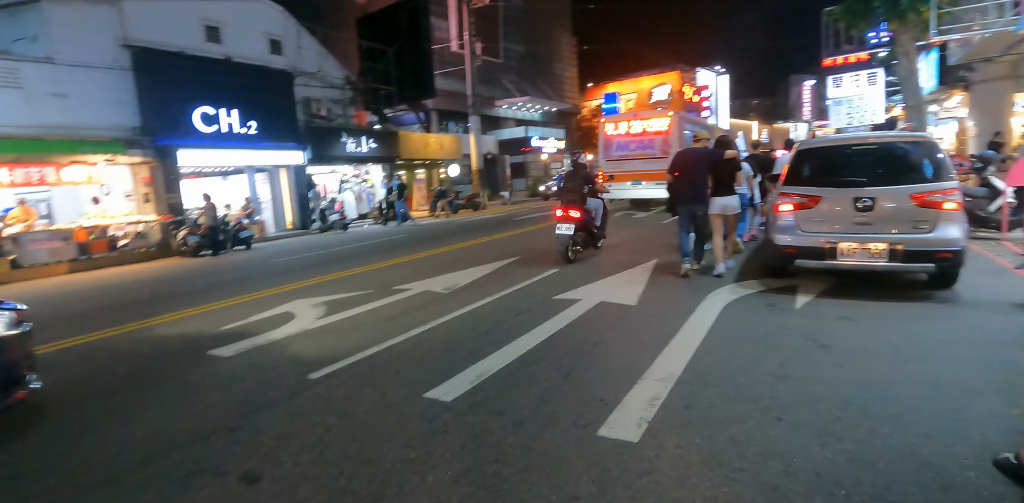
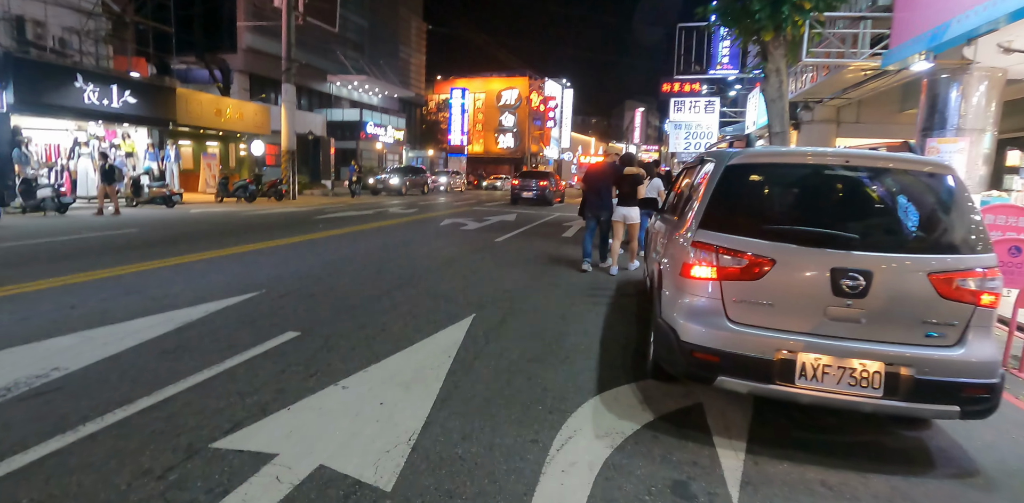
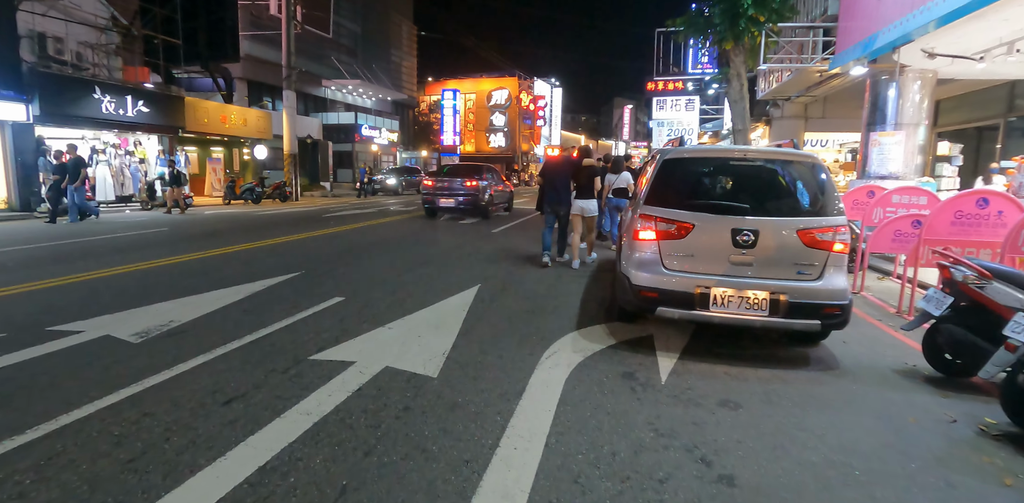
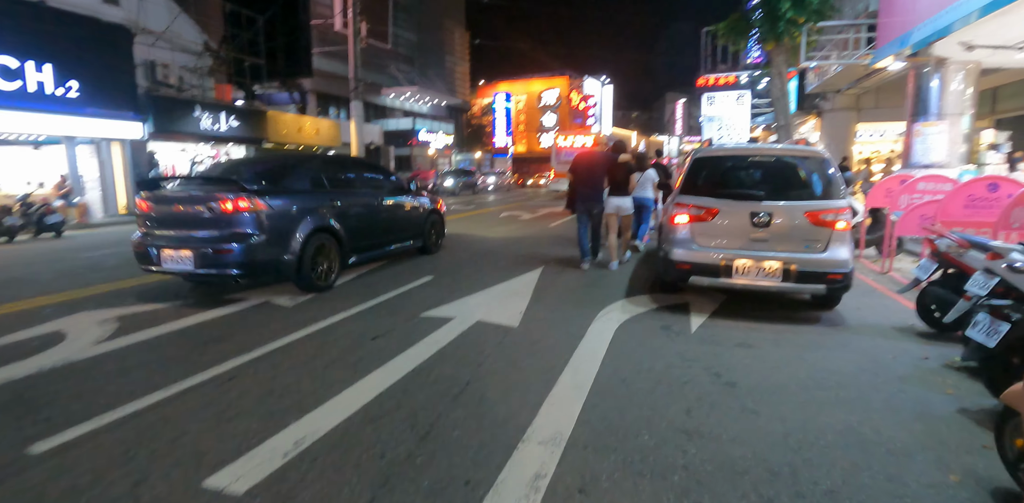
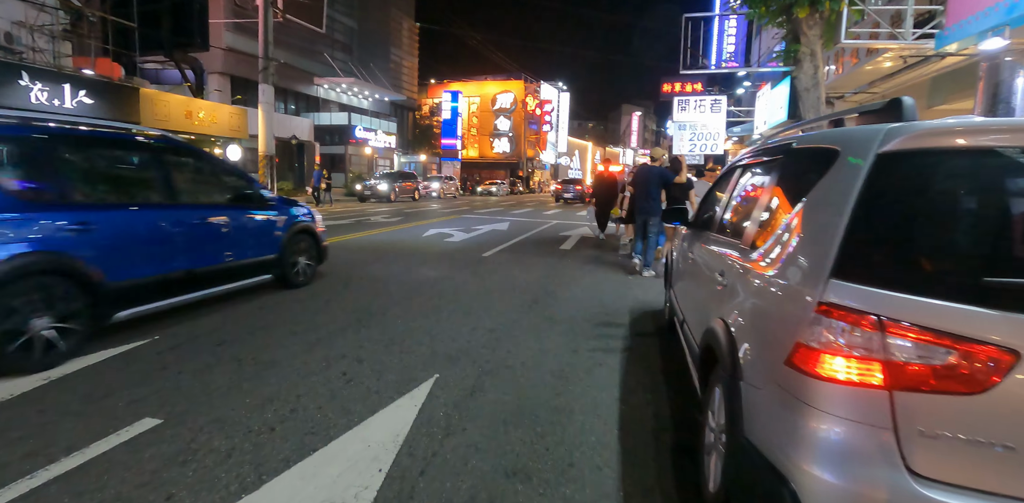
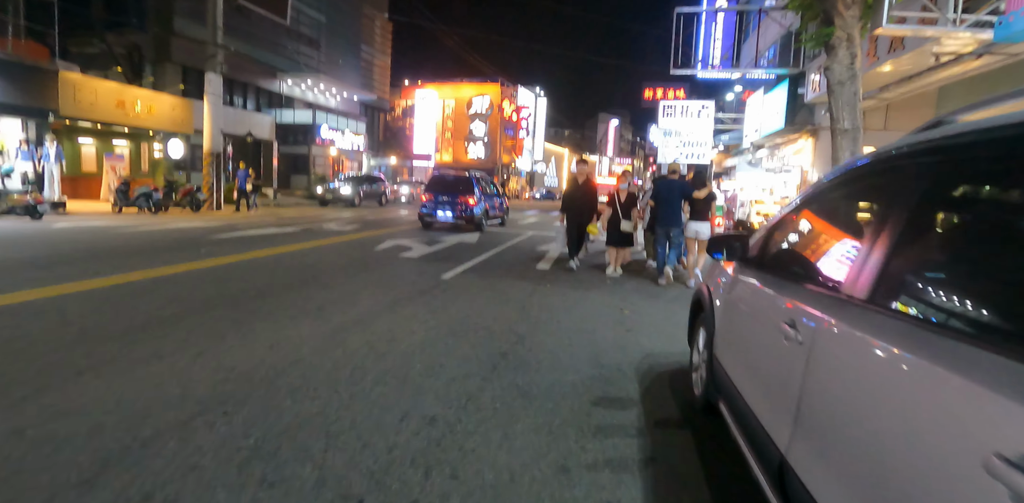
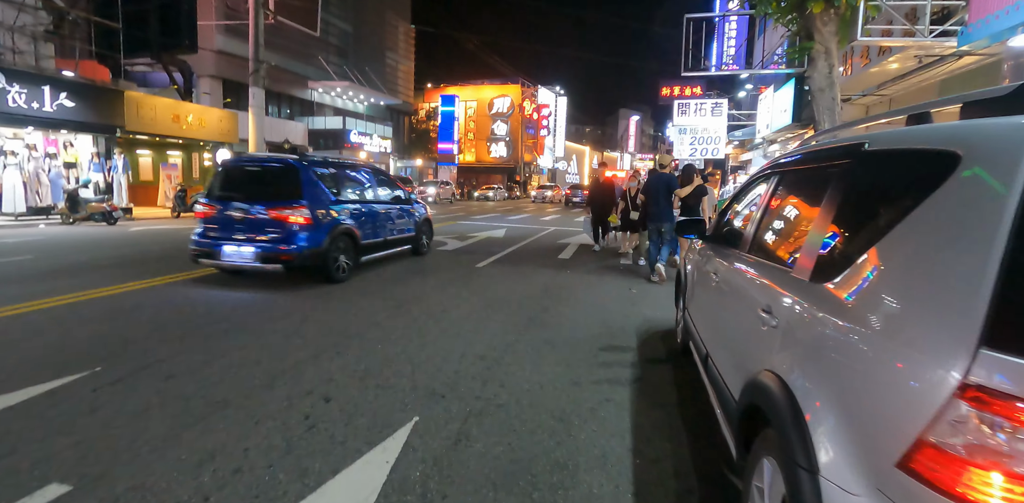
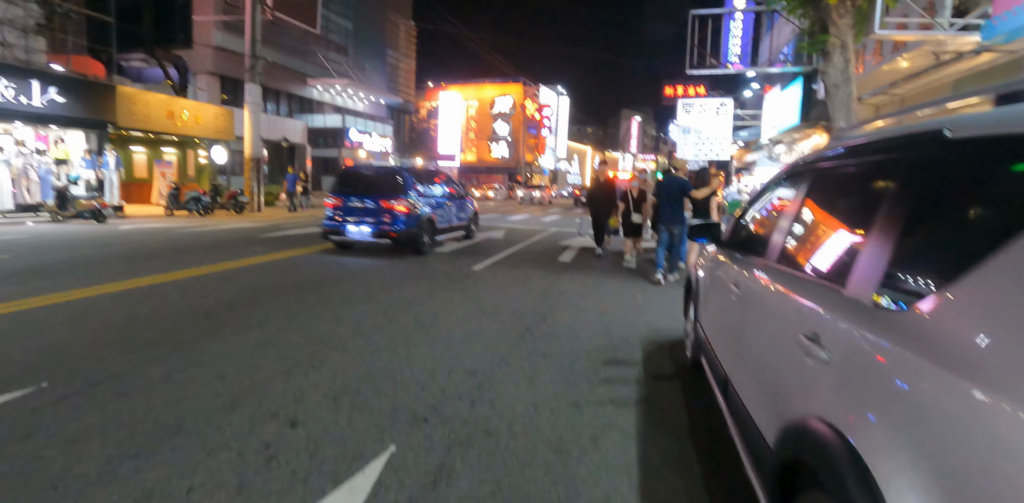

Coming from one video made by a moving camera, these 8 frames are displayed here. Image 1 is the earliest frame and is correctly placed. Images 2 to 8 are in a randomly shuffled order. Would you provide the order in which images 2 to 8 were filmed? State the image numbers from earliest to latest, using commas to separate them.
4, 3, 2, 5, 7, 8, 6
